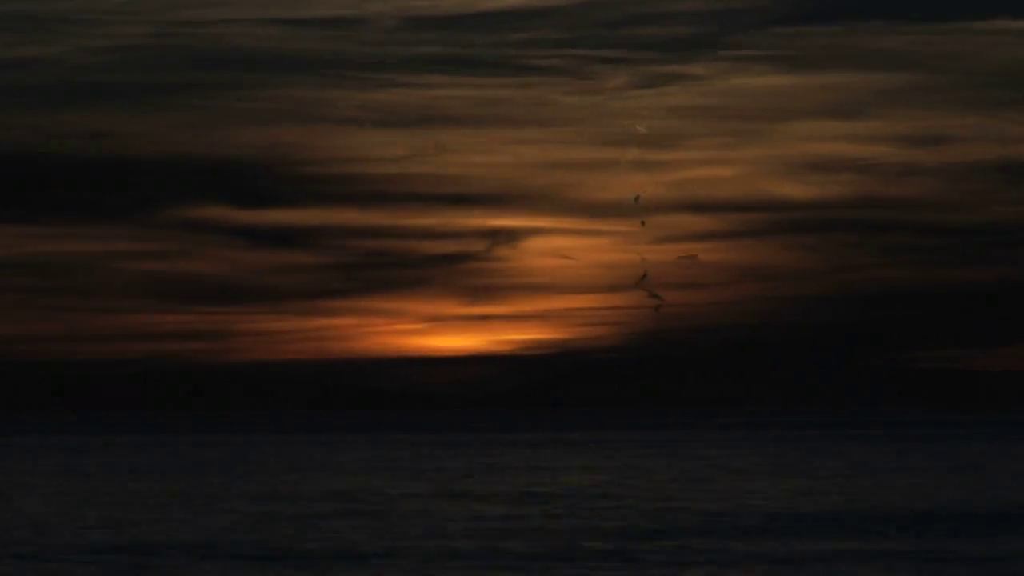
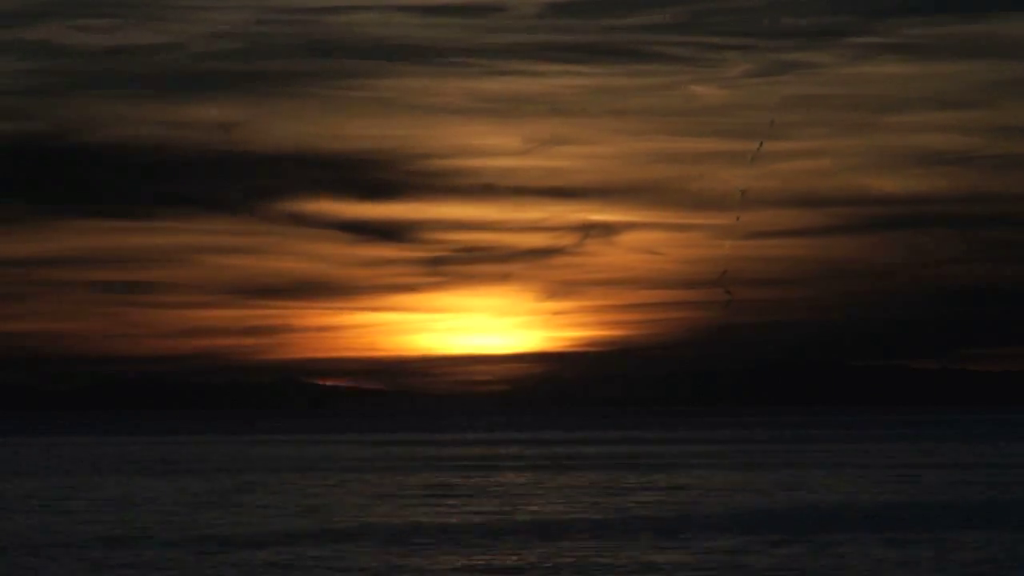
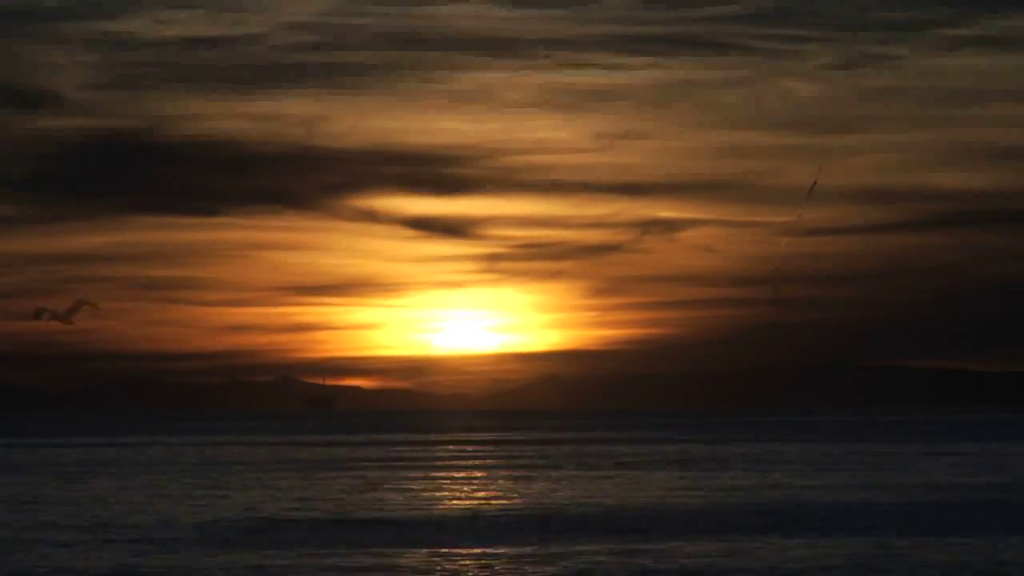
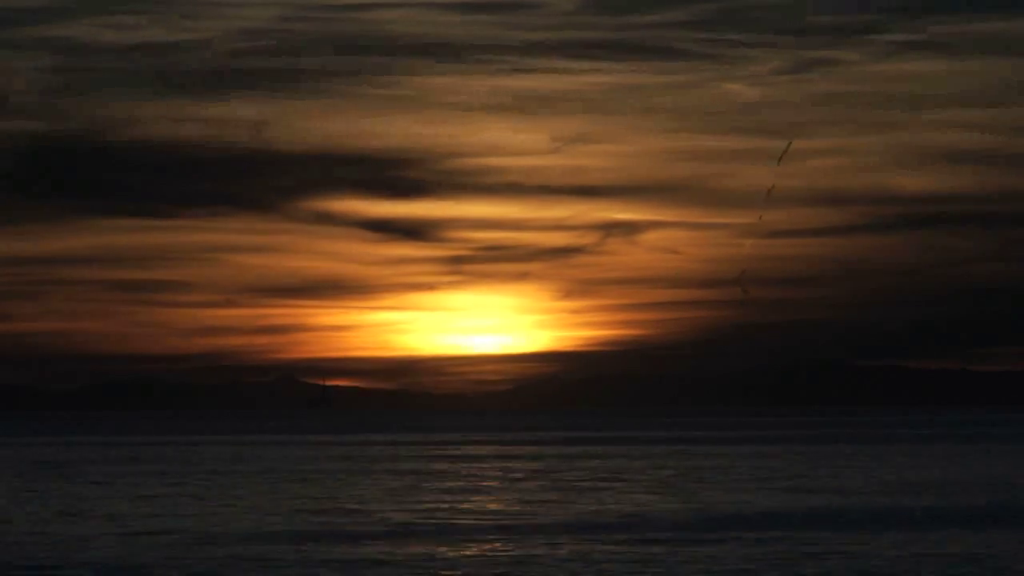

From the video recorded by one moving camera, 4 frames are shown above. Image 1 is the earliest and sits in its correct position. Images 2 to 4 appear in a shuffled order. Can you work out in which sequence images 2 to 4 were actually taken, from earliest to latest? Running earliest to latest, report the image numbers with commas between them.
2, 4, 3
